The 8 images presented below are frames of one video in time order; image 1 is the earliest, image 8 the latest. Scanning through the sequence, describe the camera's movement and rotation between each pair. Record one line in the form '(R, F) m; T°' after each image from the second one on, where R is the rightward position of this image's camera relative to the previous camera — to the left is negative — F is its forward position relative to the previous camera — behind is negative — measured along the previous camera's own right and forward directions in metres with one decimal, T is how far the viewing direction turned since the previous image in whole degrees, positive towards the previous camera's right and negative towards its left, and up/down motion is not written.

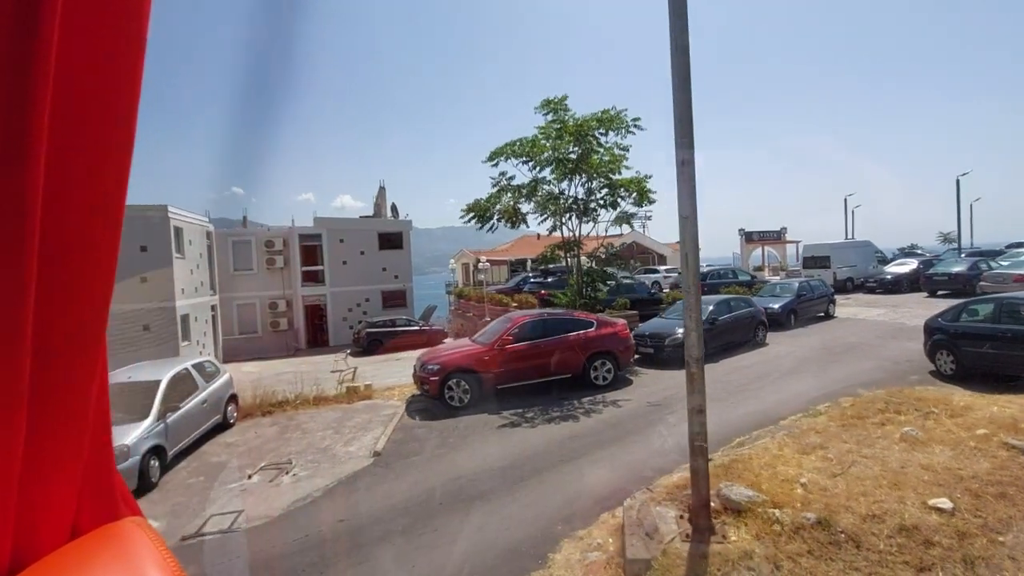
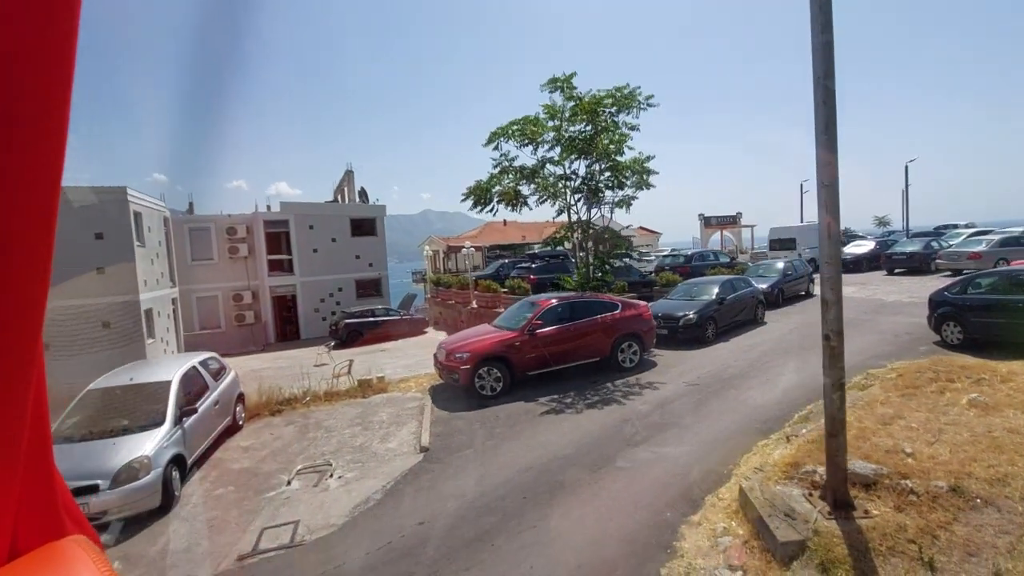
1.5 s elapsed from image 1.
(-1.6, +0.5) m; +6°
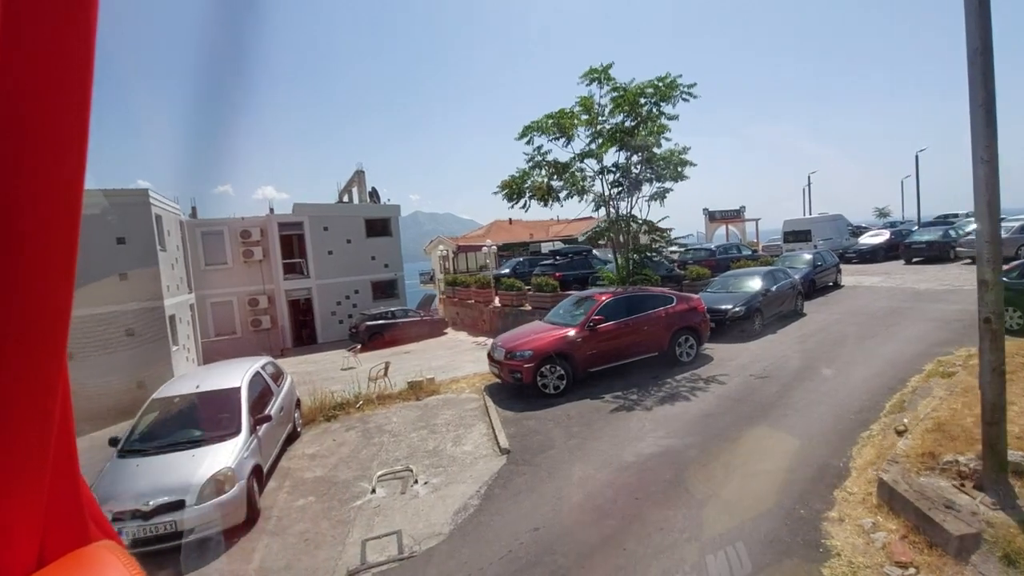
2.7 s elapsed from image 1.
(-1.3, +0.3) m; +1°
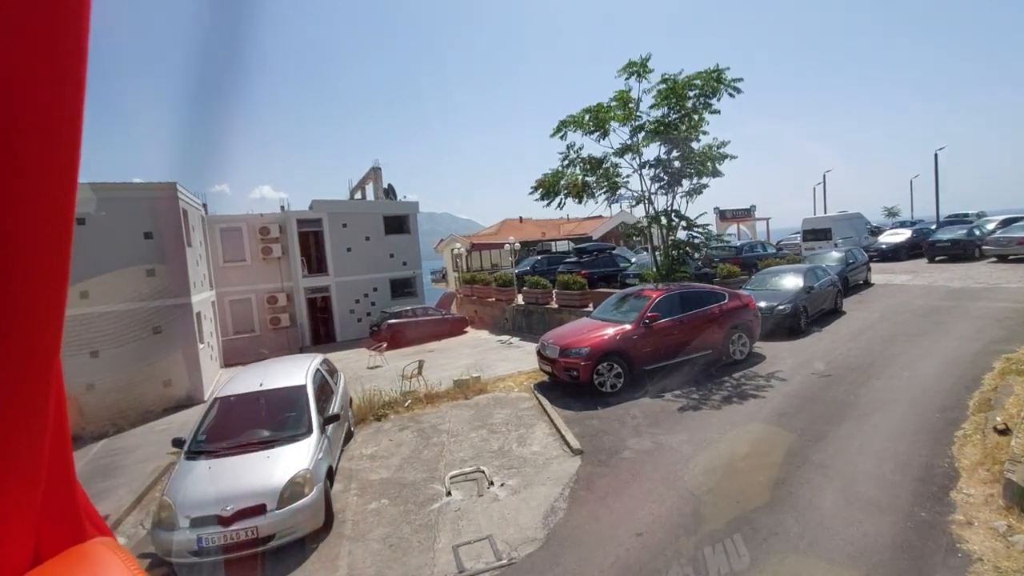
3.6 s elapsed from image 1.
(-1.1, +0.3) m; +1°
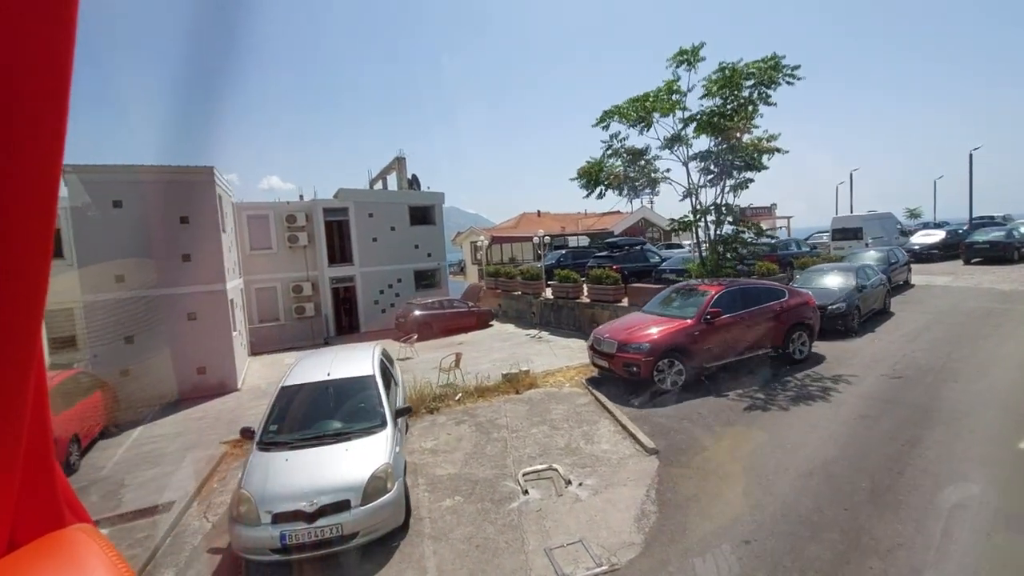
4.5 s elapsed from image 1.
(-0.9, +0.3) m; 0°
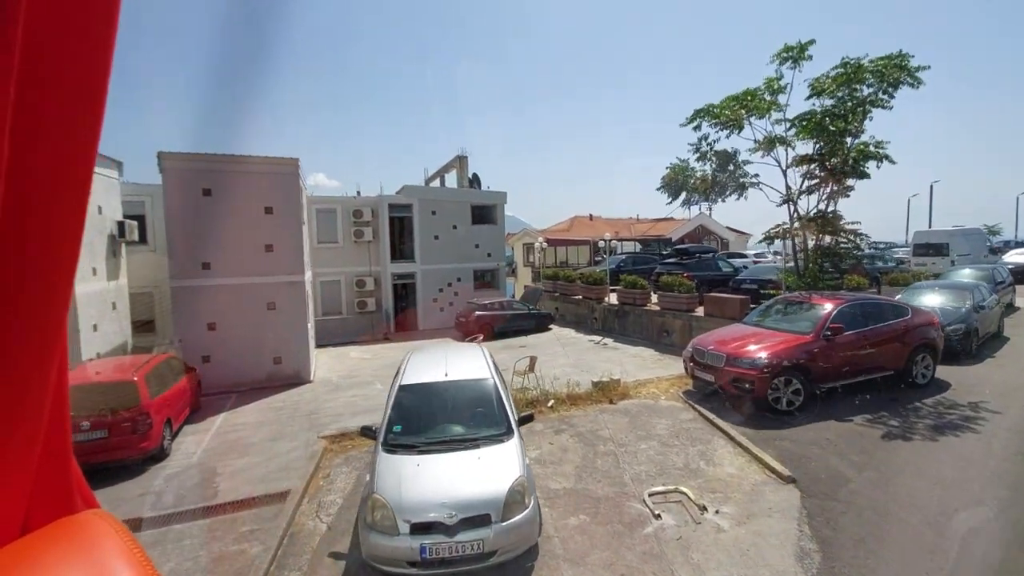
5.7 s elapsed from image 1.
(-1.2, +0.4) m; -4°
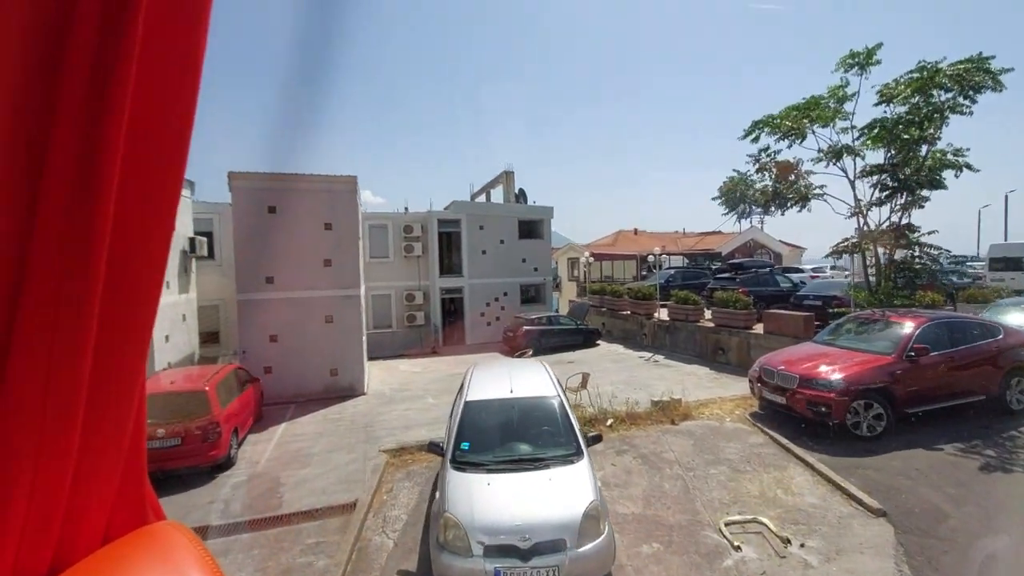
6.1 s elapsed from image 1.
(-0.3, +0.1) m; -5°
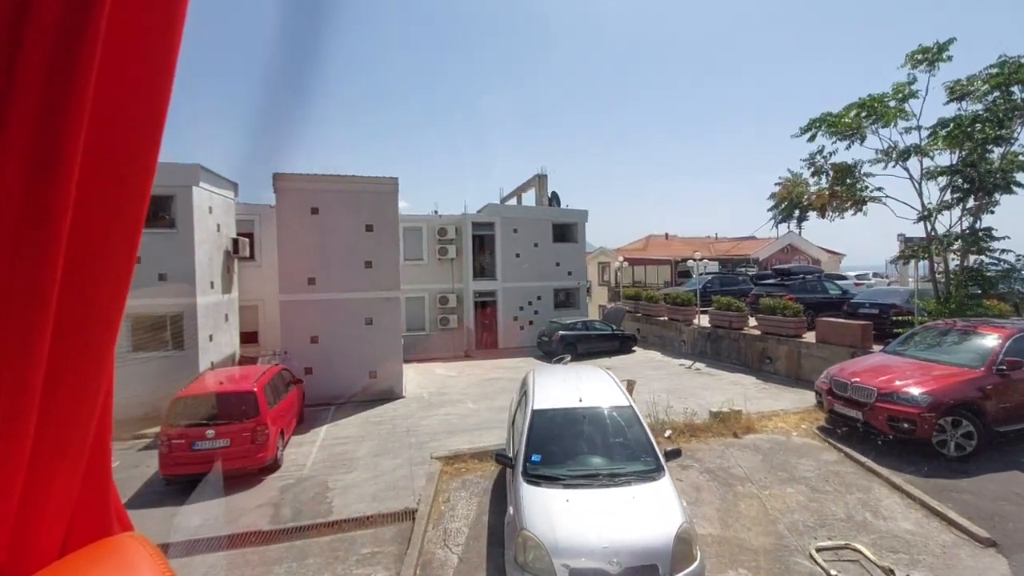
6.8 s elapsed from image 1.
(-0.6, +0.3) m; -2°
